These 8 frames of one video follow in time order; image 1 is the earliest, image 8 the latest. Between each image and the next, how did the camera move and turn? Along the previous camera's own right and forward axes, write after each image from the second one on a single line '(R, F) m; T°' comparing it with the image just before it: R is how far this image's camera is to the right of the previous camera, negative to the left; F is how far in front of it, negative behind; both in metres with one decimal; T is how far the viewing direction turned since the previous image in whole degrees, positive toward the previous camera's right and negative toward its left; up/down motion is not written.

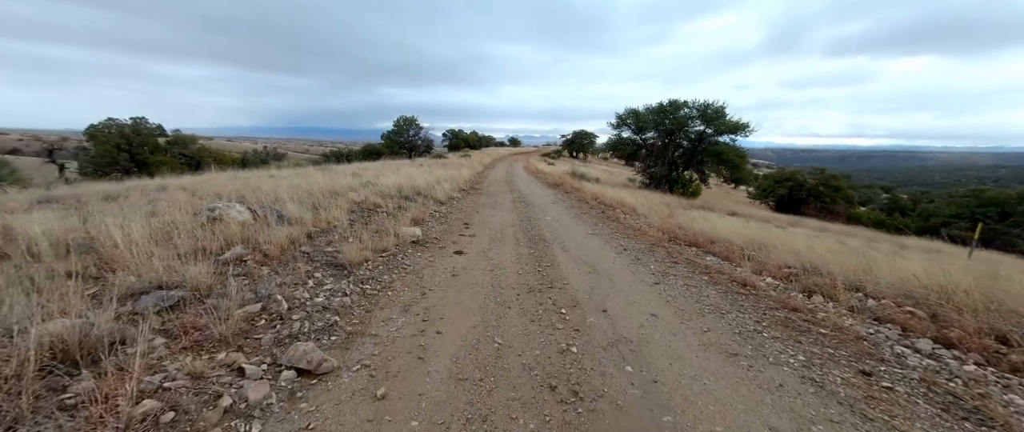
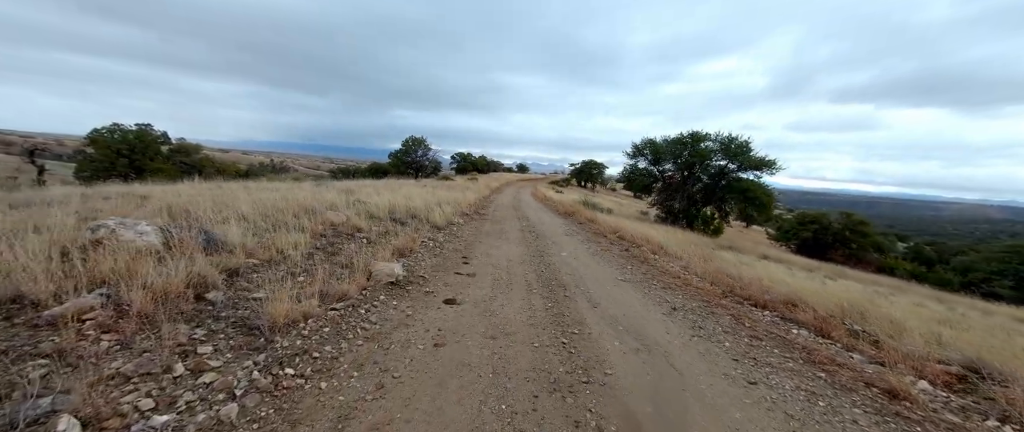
(-0.1, +1.9) m; -1°
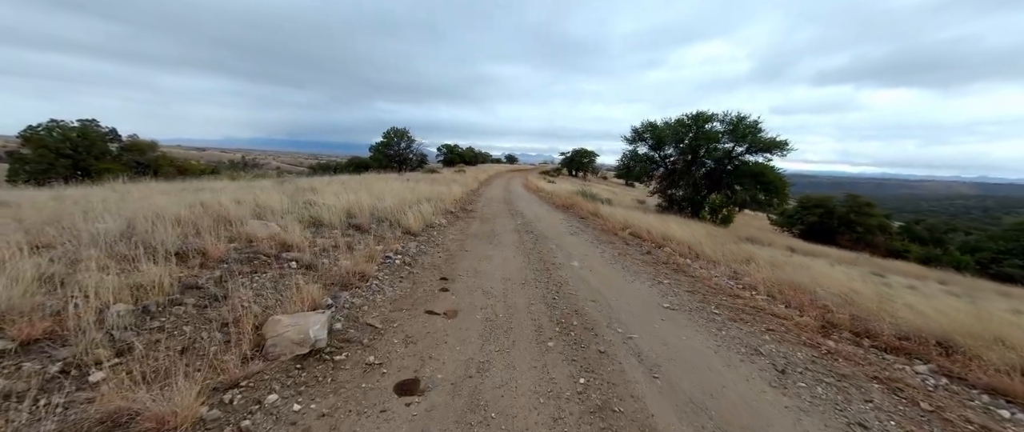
(-0.1, +2.4) m; +2°
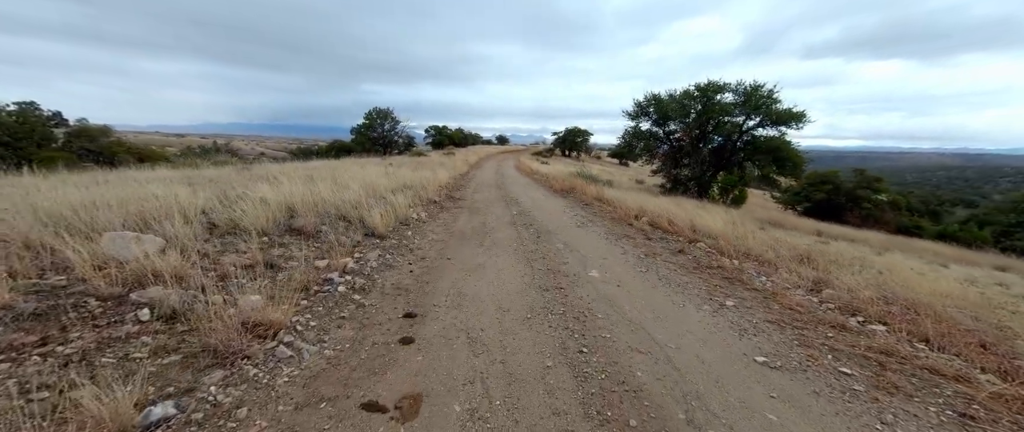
(-0.1, +2.1) m; +1°
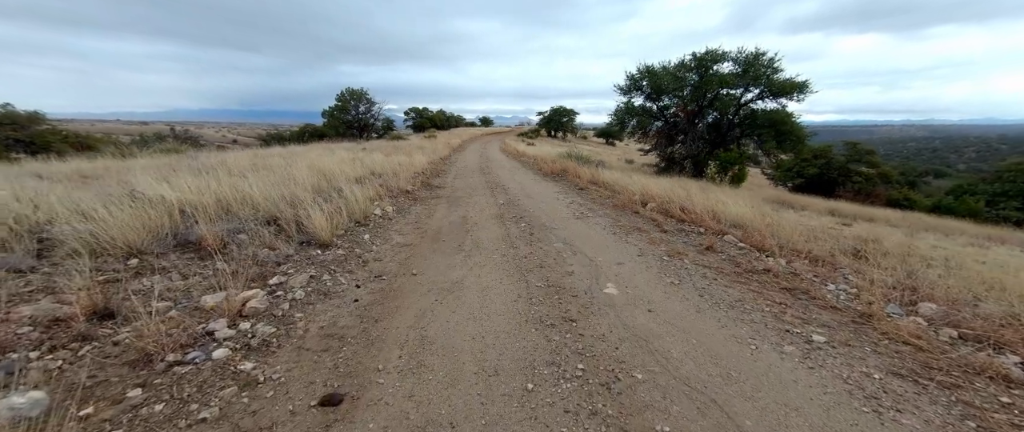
(0.0, +1.7) m; +2°
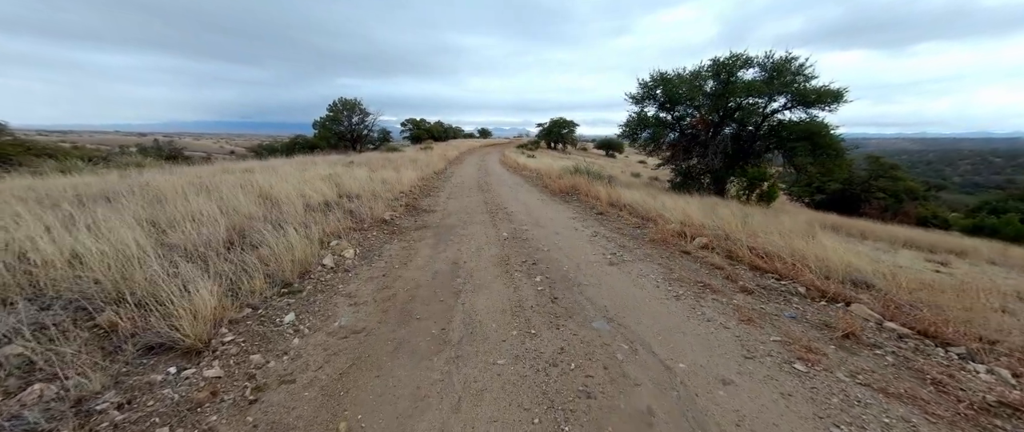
(-0.2, +2.4) m; 0°
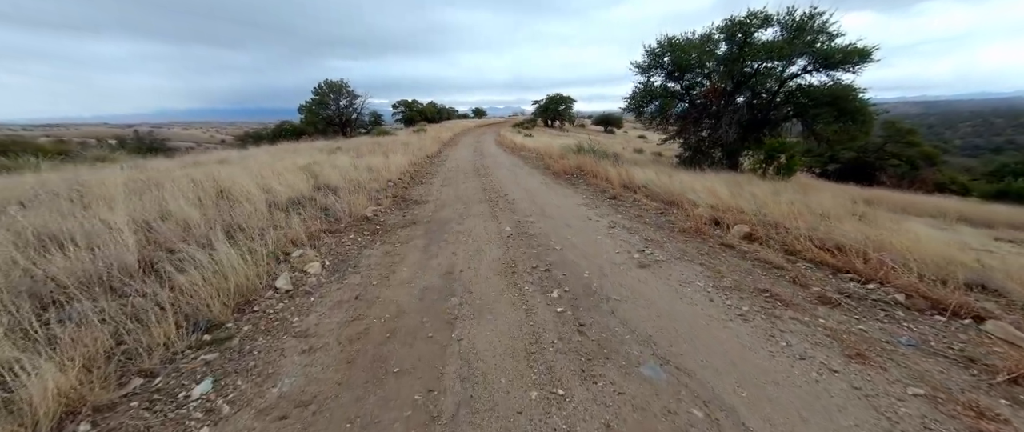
(-0.1, +1.3) m; 0°
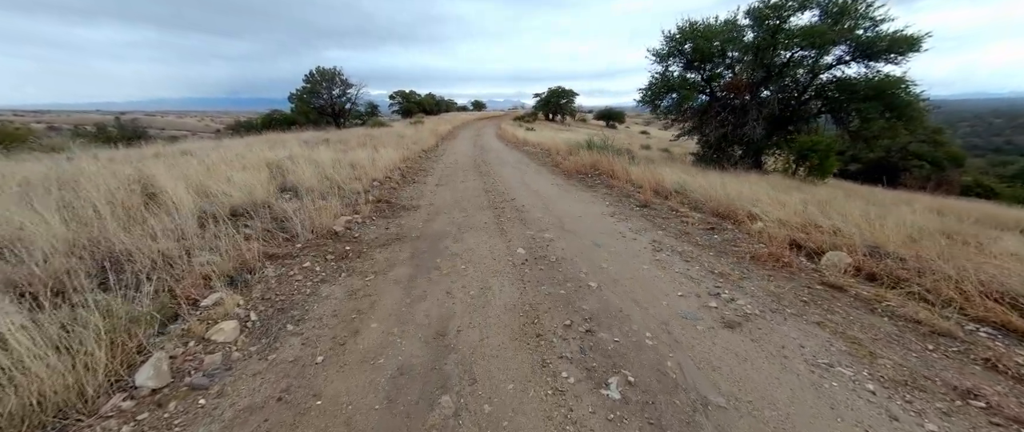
(-0.2, +1.8) m; 0°
